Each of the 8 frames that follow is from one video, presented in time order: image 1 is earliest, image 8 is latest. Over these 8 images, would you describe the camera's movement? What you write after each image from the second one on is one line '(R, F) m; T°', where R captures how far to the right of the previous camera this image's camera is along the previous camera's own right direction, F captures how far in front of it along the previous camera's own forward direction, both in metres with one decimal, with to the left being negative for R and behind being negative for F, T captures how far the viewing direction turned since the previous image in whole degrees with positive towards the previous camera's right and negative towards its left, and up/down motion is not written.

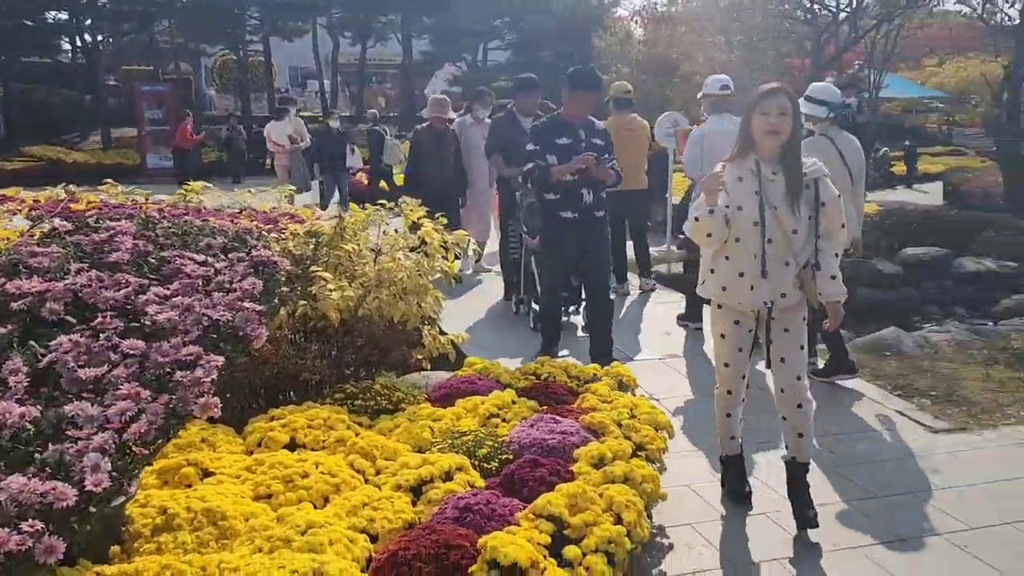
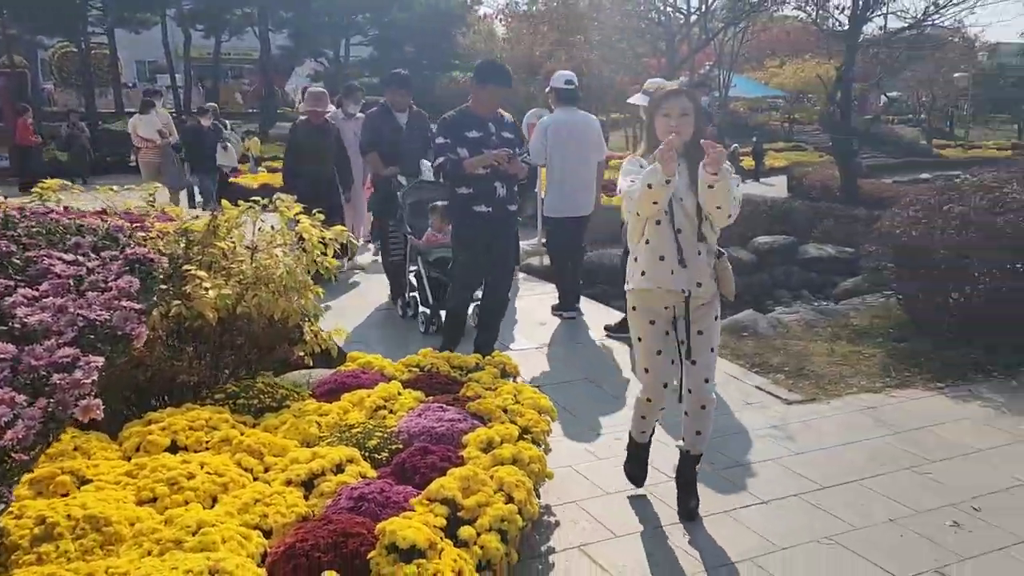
(-0.1, -0.1) m; +9°
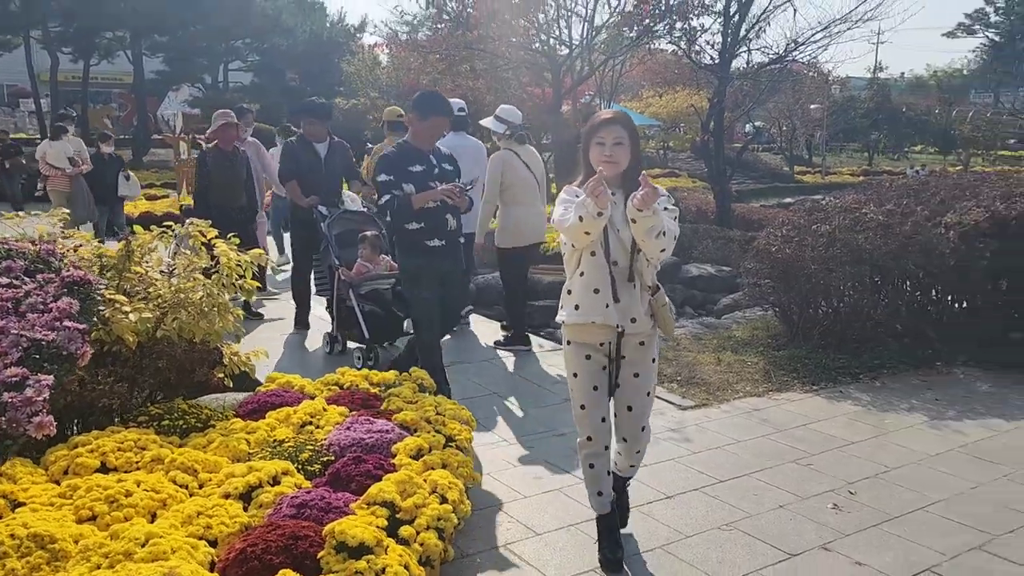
(-0.1, -0.2) m; +8°
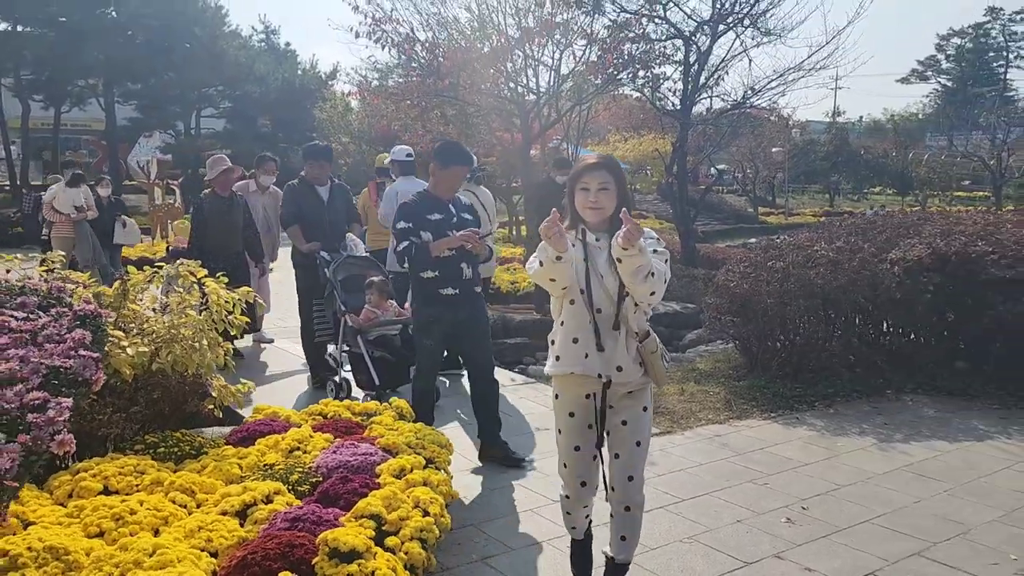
(0.0, -0.3) m; +2°
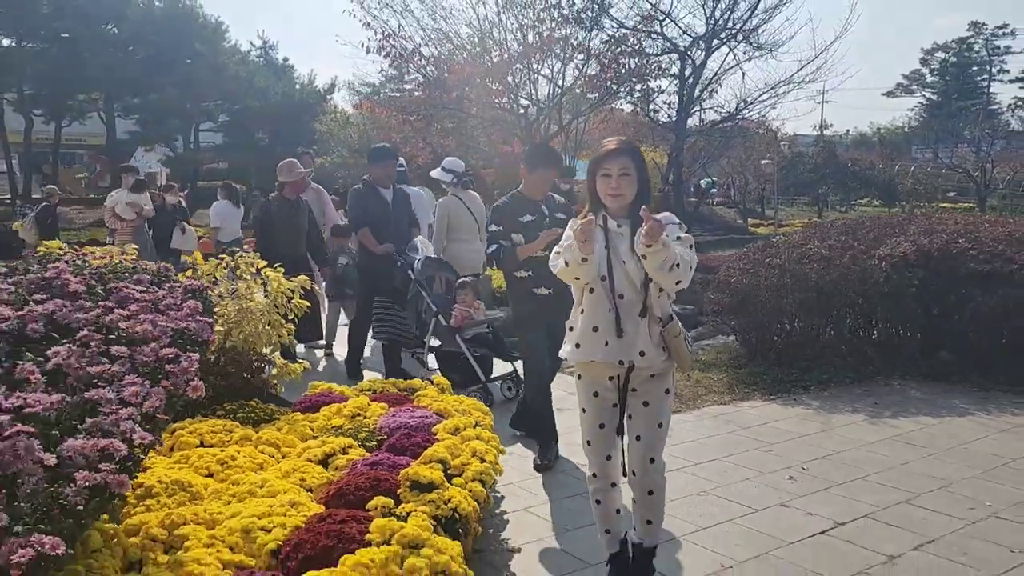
(-0.2, -0.5) m; +1°
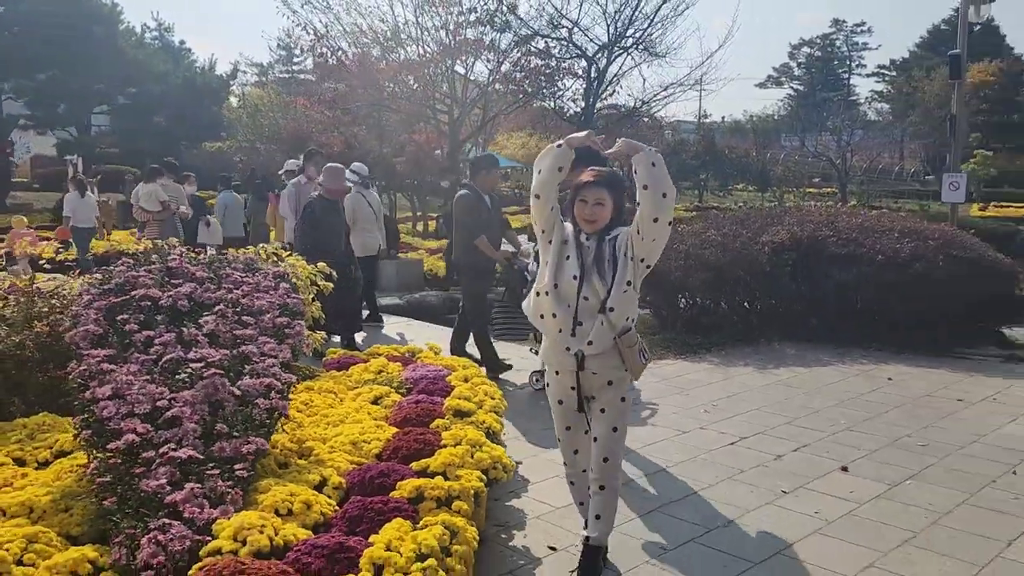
(-0.6, -1.2) m; +8°
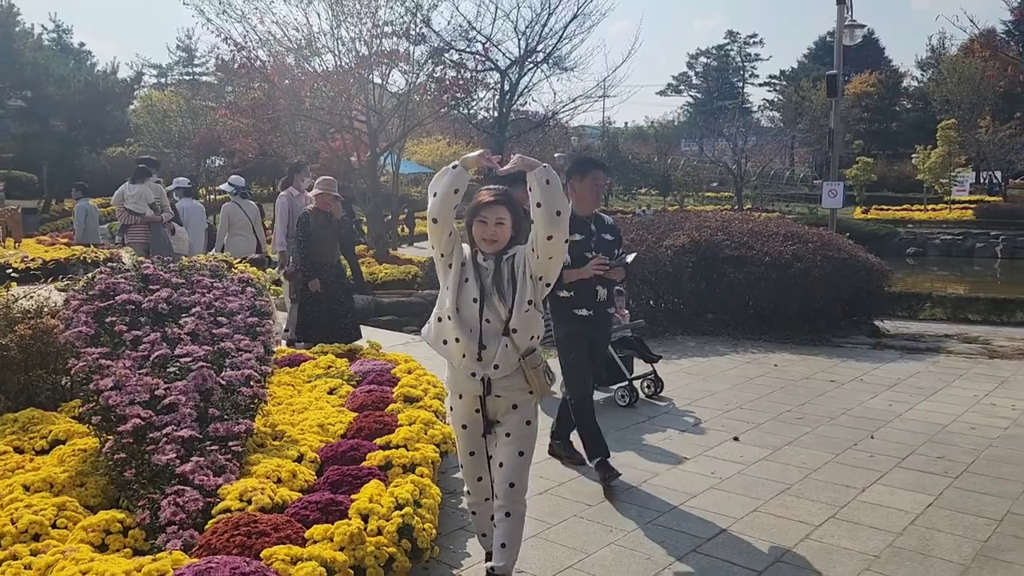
(-0.2, -0.6) m; +6°
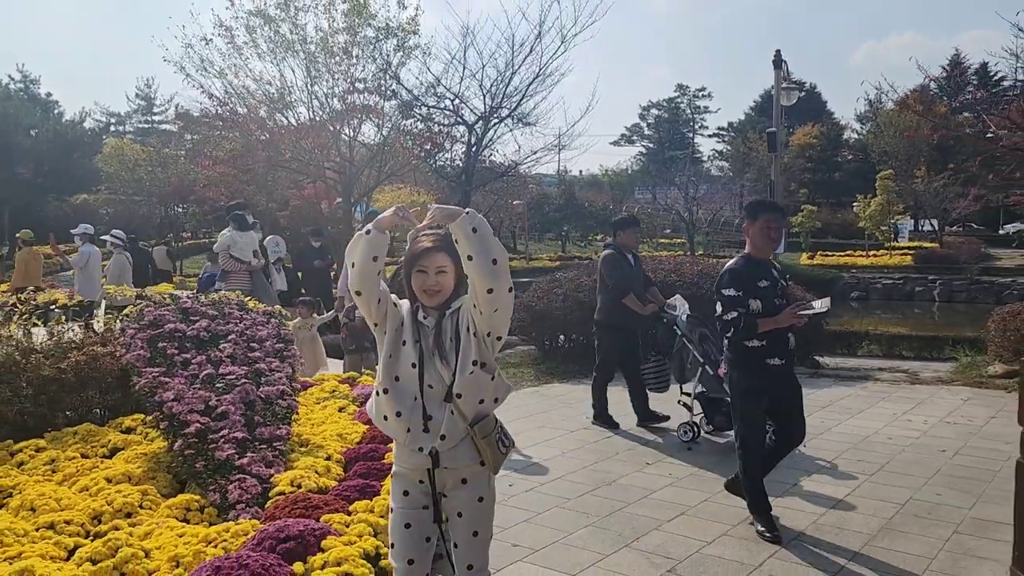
(-0.2, -0.9) m; +3°
